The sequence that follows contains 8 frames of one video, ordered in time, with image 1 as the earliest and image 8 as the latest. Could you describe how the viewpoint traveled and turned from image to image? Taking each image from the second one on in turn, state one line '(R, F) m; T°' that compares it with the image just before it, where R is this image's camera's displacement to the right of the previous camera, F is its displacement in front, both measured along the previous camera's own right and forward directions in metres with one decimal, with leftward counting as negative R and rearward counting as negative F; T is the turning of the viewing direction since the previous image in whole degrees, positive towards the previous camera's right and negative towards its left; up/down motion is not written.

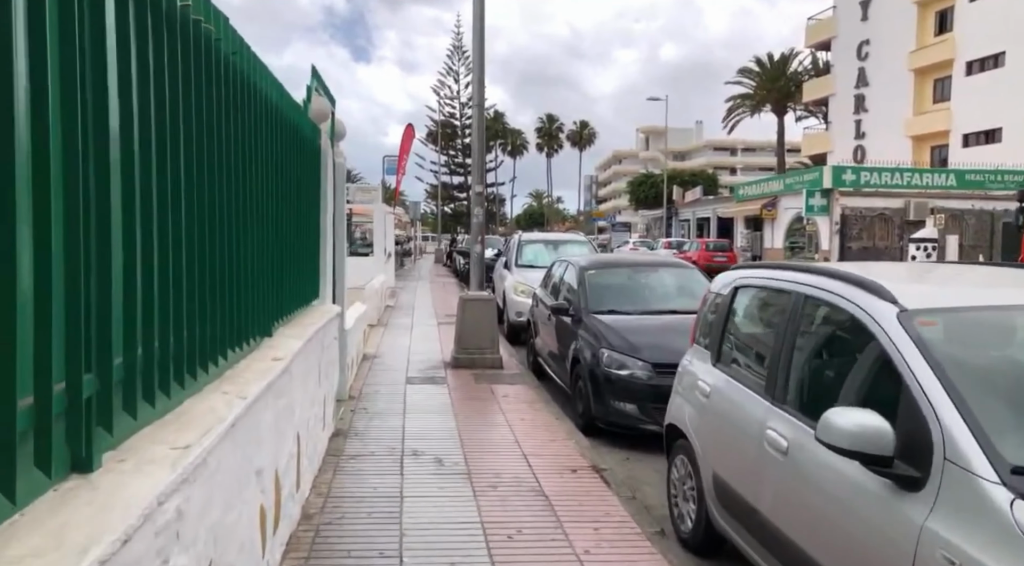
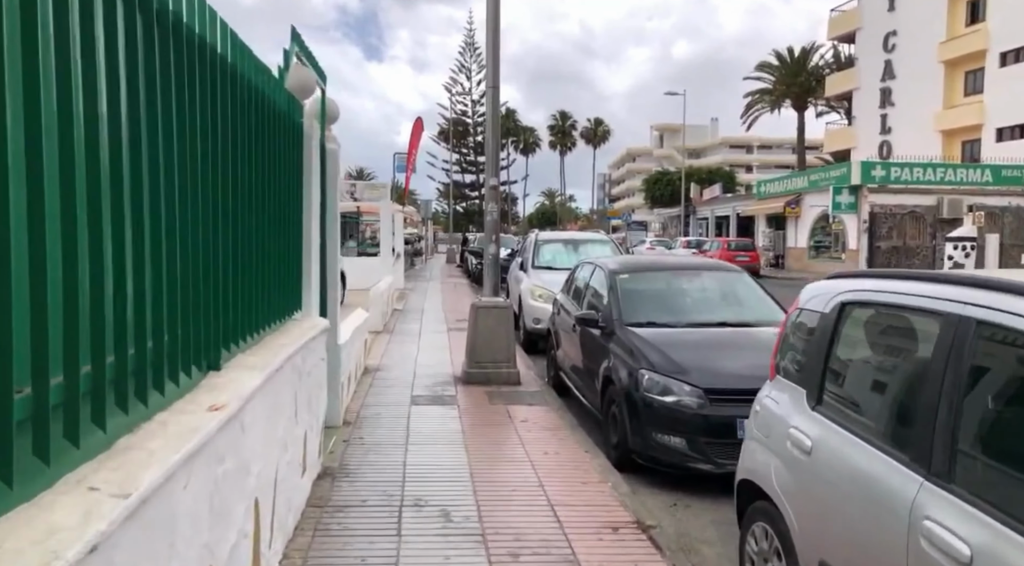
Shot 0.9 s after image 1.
(-0.1, +1.1) m; -1°
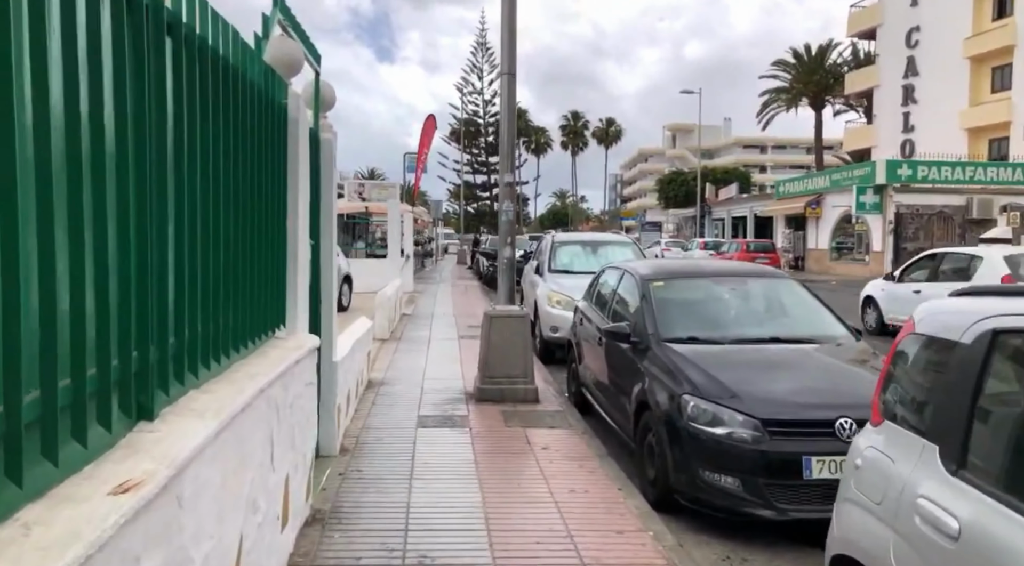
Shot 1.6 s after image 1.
(-0.1, +0.8) m; -1°
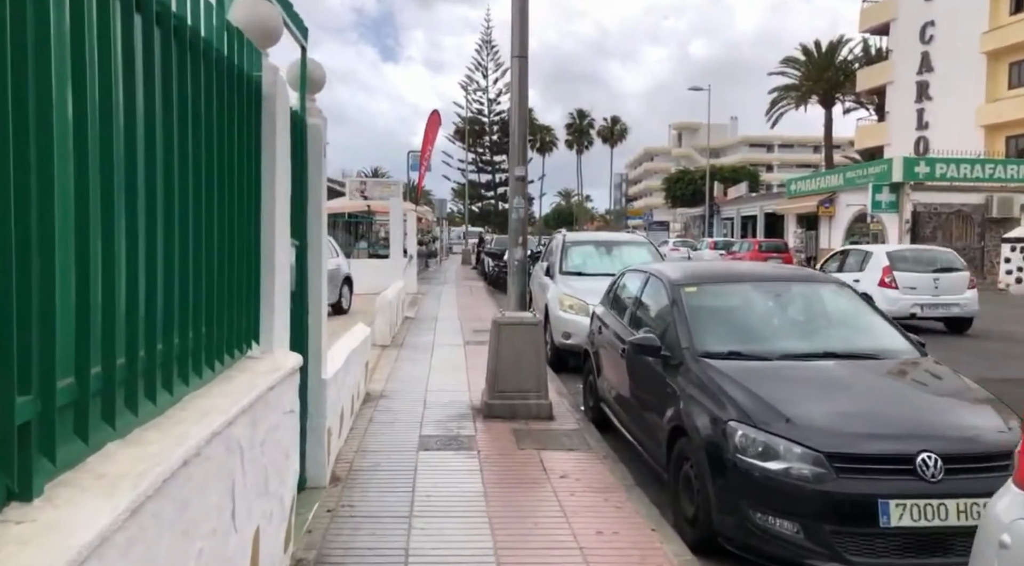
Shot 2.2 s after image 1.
(-0.1, +0.7) m; 0°
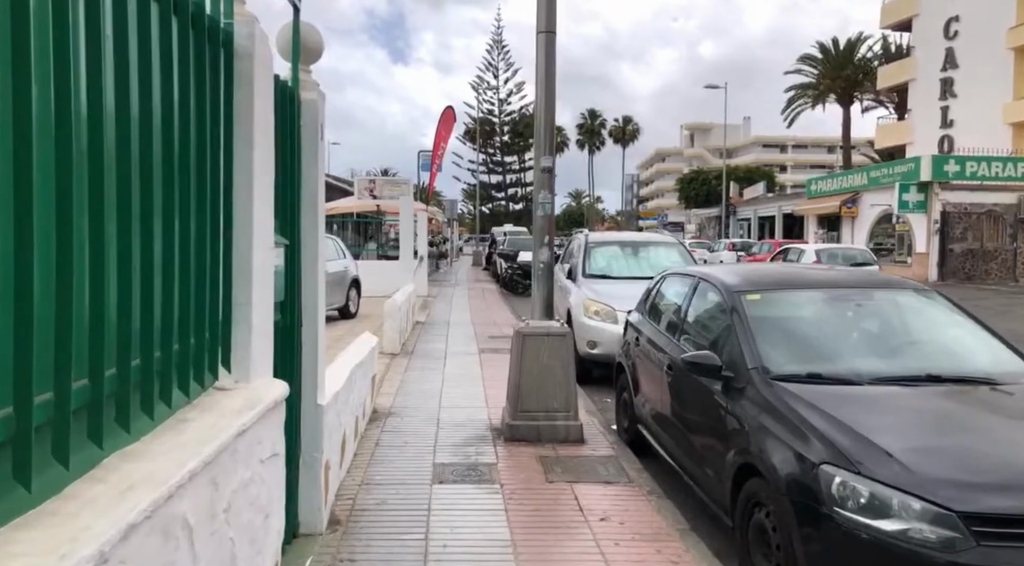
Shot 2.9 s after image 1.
(-0.1, +0.8) m; -1°
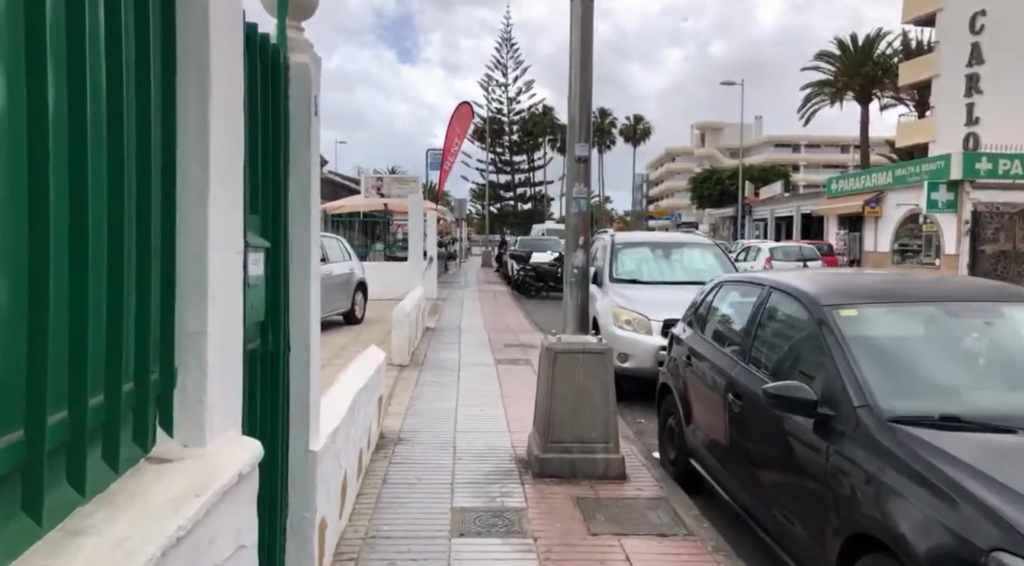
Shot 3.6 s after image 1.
(-0.2, +0.9) m; -1°
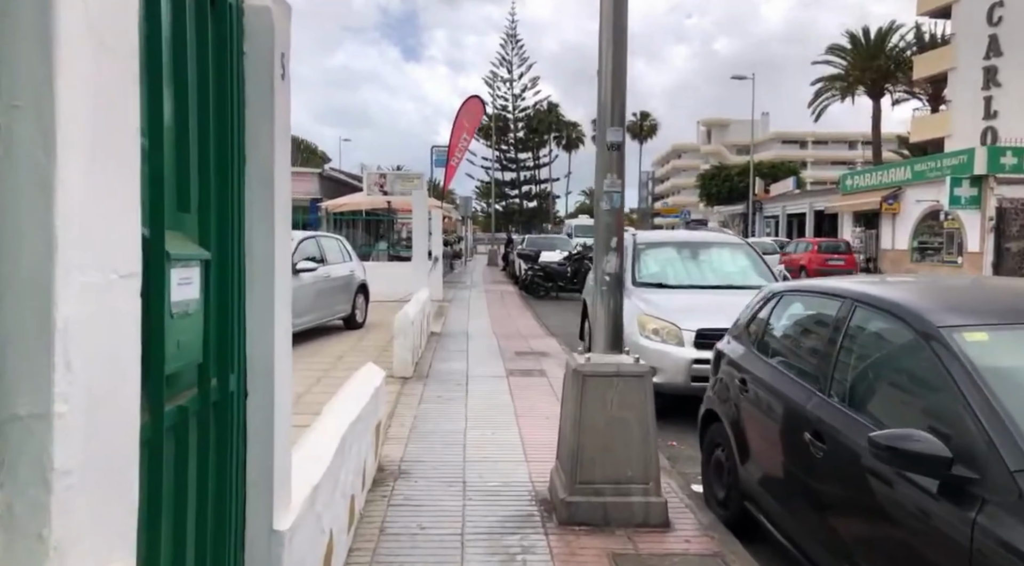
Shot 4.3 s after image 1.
(-0.1, +0.8) m; 0°
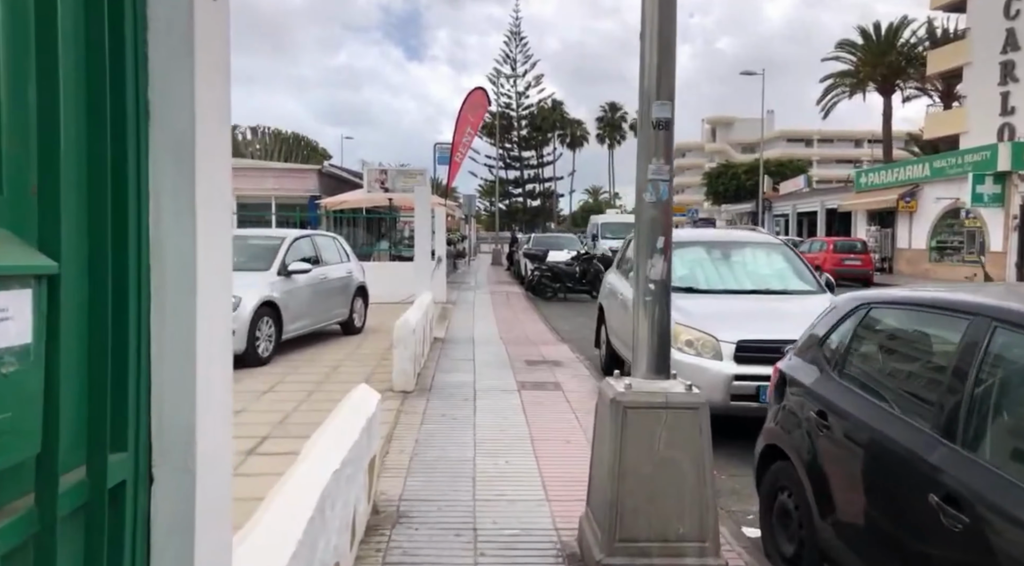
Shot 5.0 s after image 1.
(-0.1, +0.8) m; 0°
